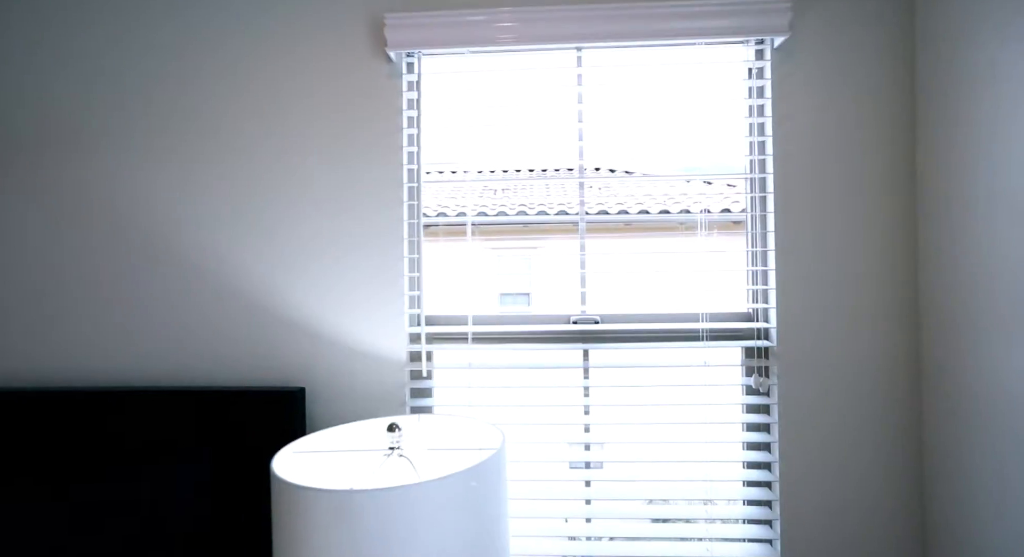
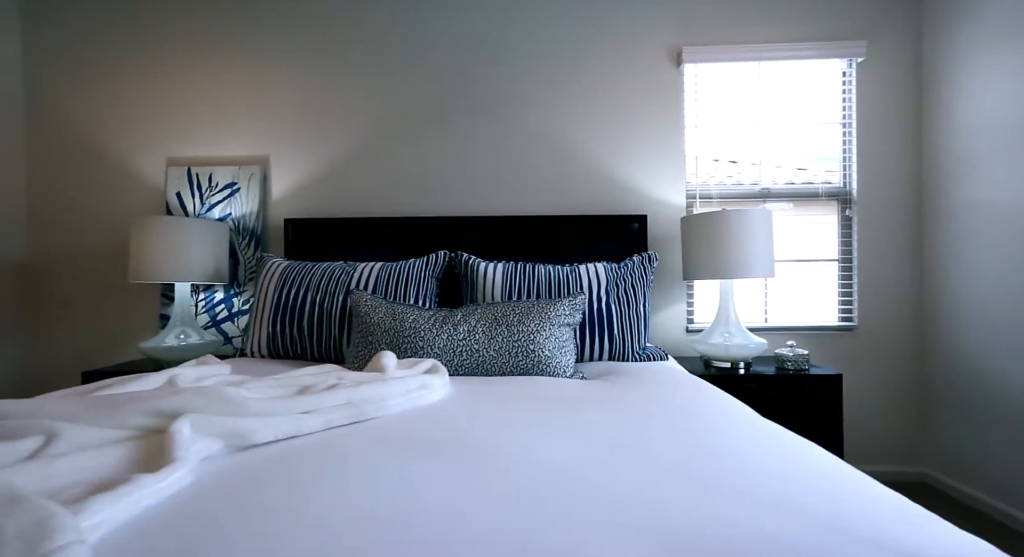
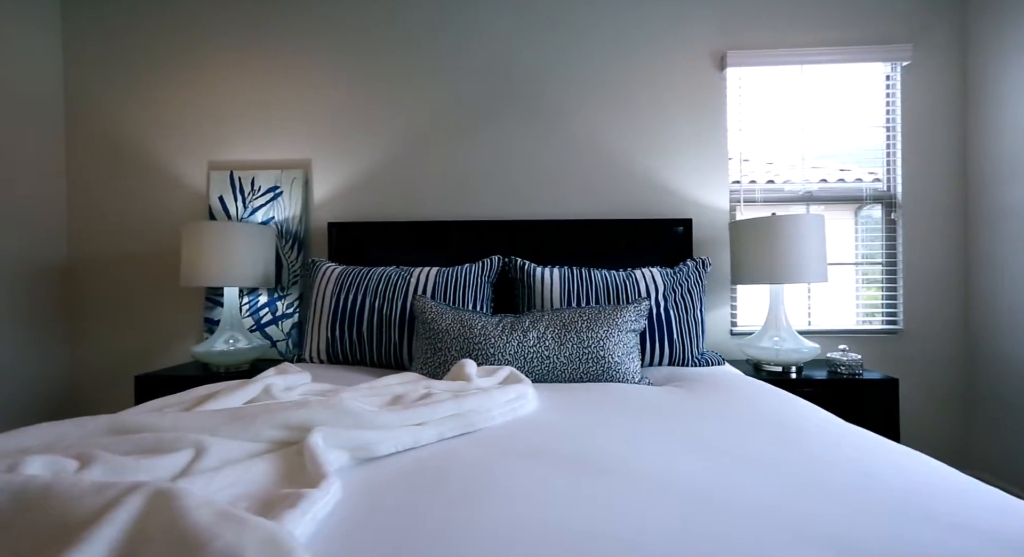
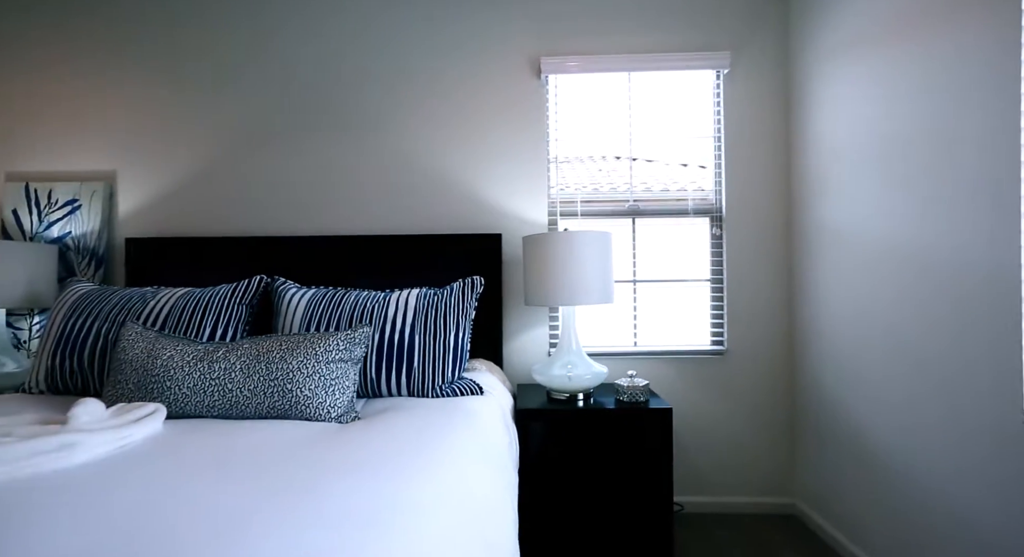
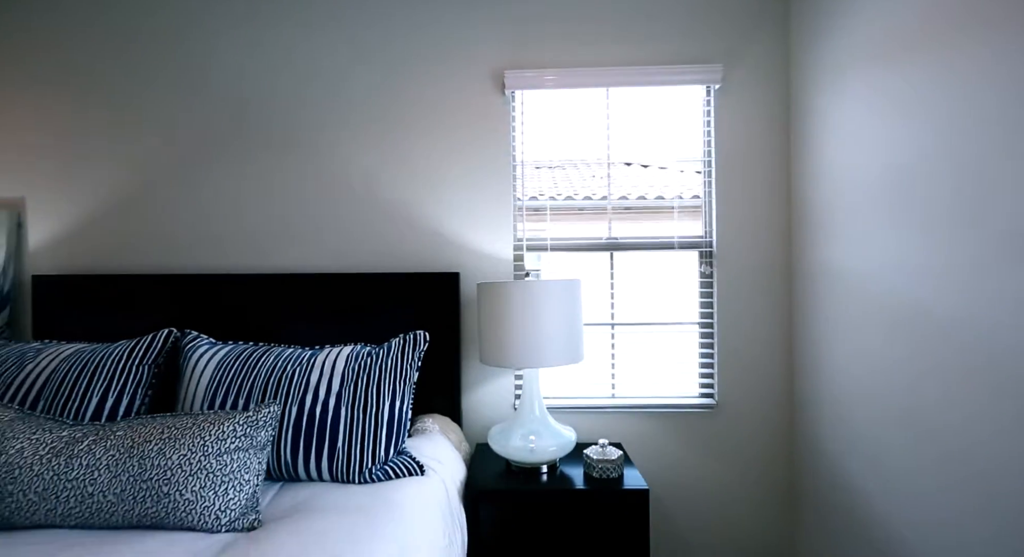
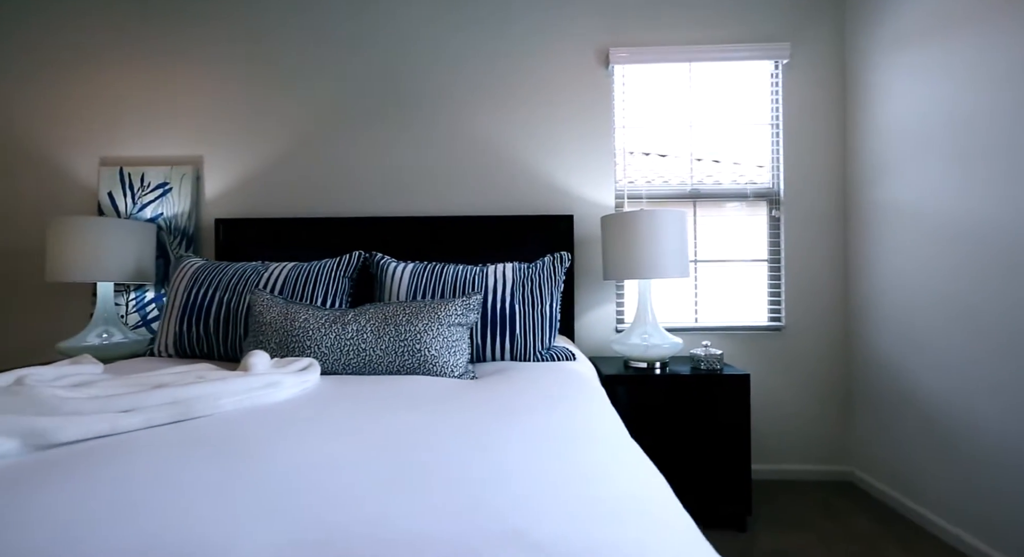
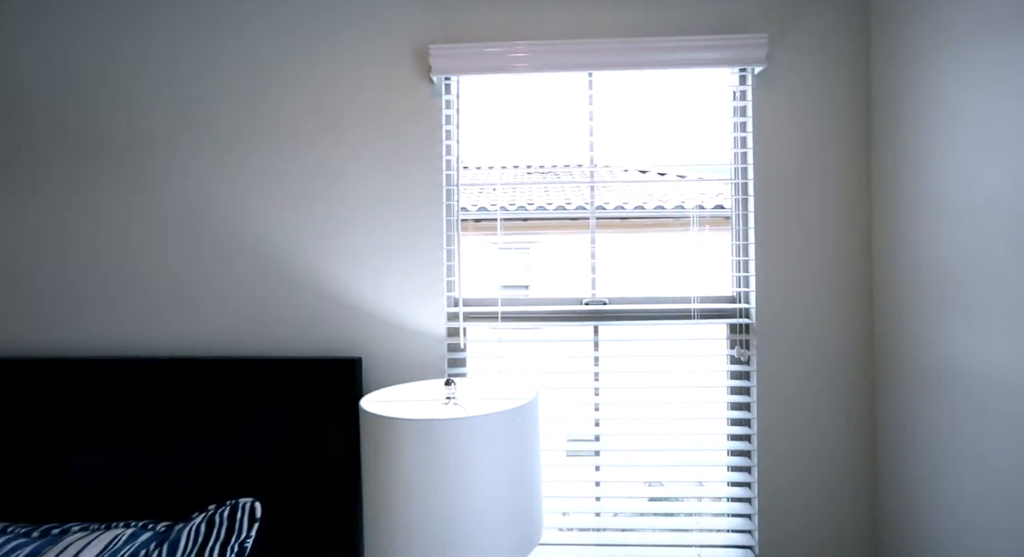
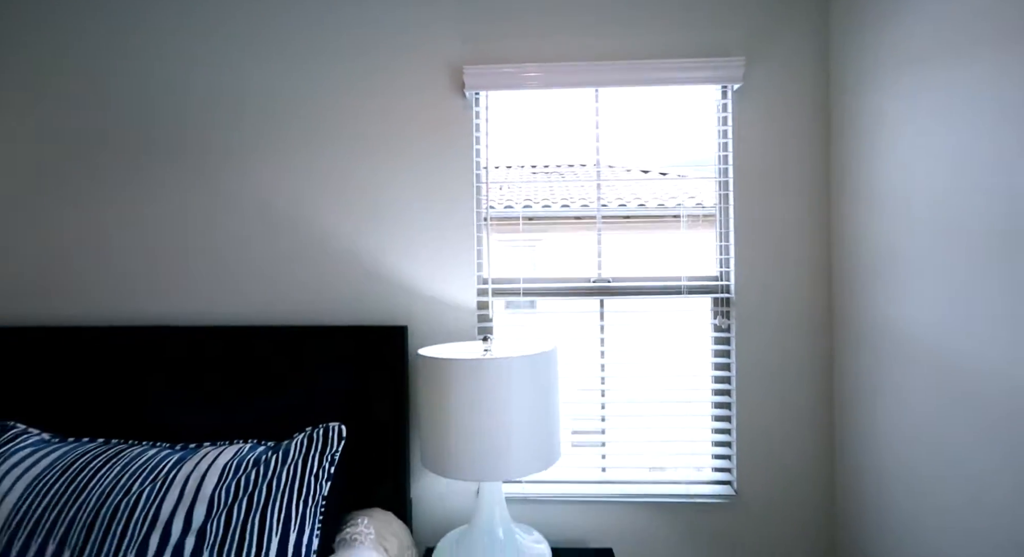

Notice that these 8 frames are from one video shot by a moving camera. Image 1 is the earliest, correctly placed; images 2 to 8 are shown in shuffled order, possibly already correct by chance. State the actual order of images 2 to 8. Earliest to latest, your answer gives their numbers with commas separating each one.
7, 8, 5, 4, 6, 2, 3
